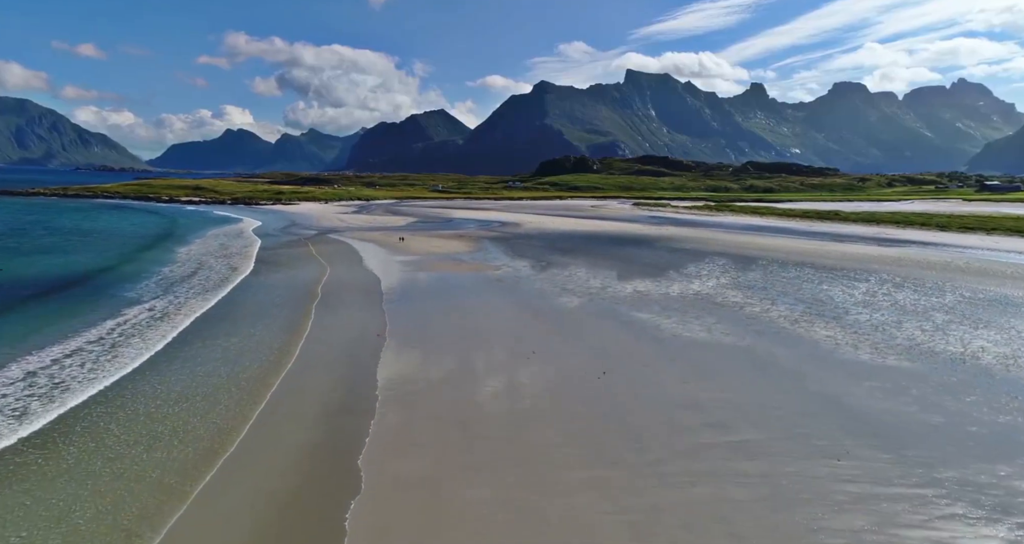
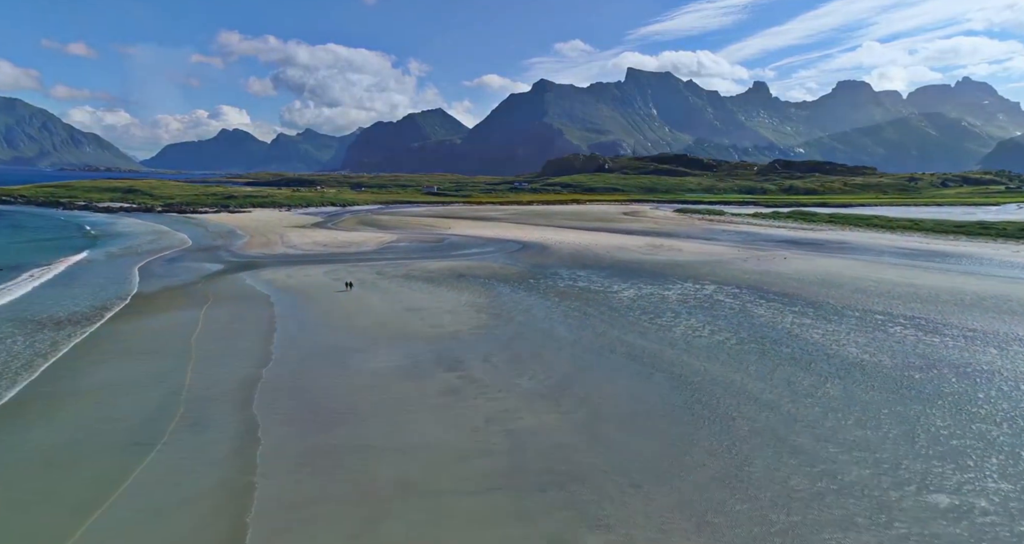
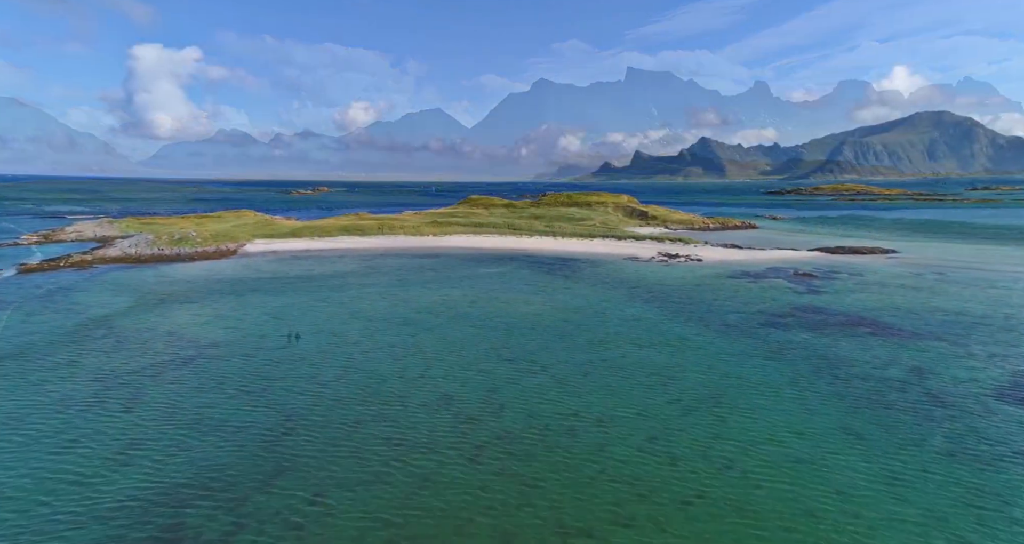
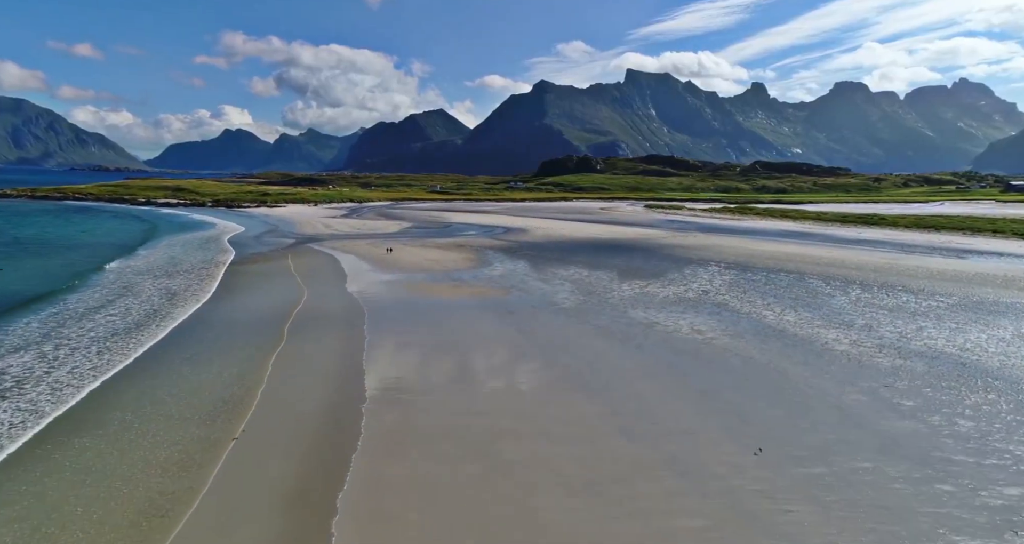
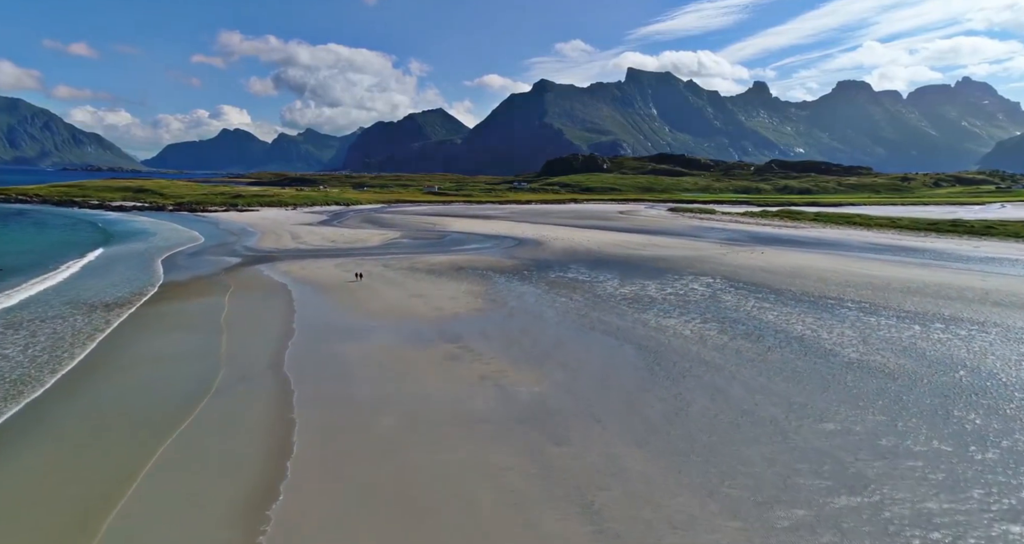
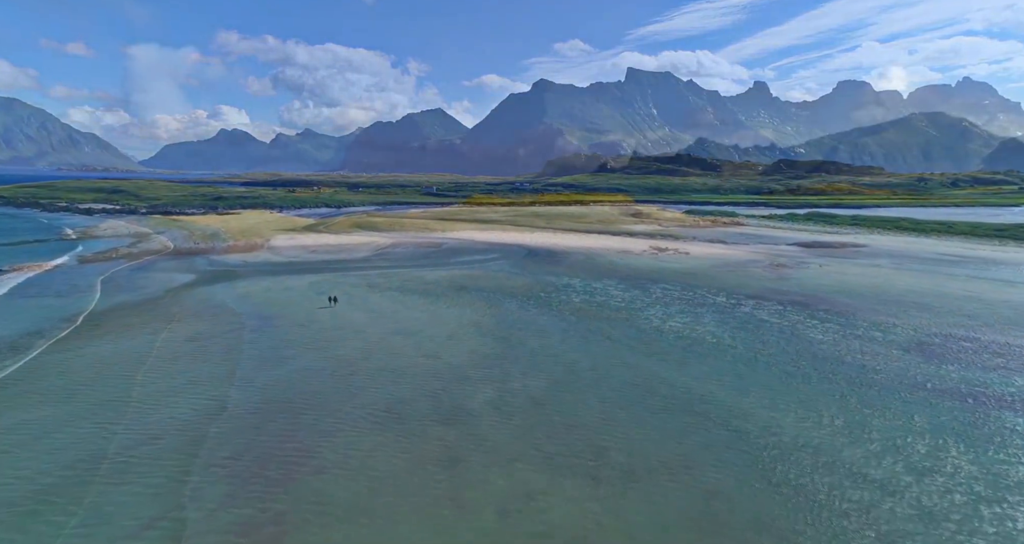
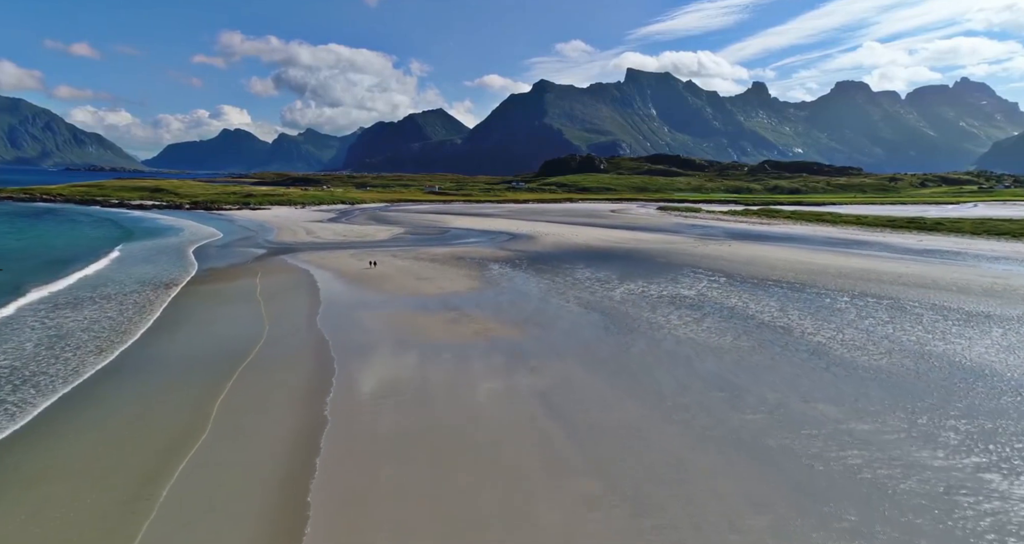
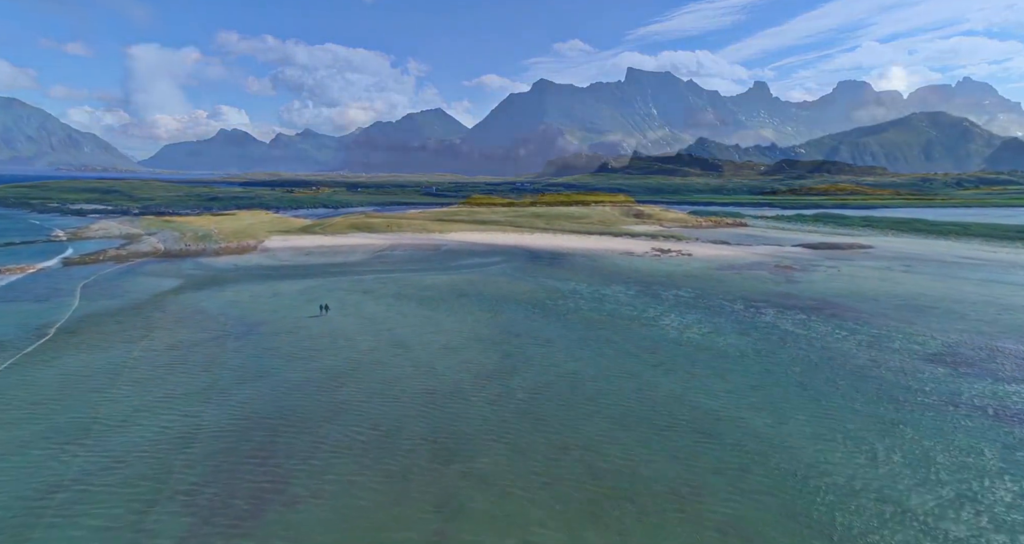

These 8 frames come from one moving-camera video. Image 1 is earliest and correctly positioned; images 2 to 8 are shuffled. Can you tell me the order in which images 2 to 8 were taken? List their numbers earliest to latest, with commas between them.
4, 7, 5, 2, 6, 8, 3
